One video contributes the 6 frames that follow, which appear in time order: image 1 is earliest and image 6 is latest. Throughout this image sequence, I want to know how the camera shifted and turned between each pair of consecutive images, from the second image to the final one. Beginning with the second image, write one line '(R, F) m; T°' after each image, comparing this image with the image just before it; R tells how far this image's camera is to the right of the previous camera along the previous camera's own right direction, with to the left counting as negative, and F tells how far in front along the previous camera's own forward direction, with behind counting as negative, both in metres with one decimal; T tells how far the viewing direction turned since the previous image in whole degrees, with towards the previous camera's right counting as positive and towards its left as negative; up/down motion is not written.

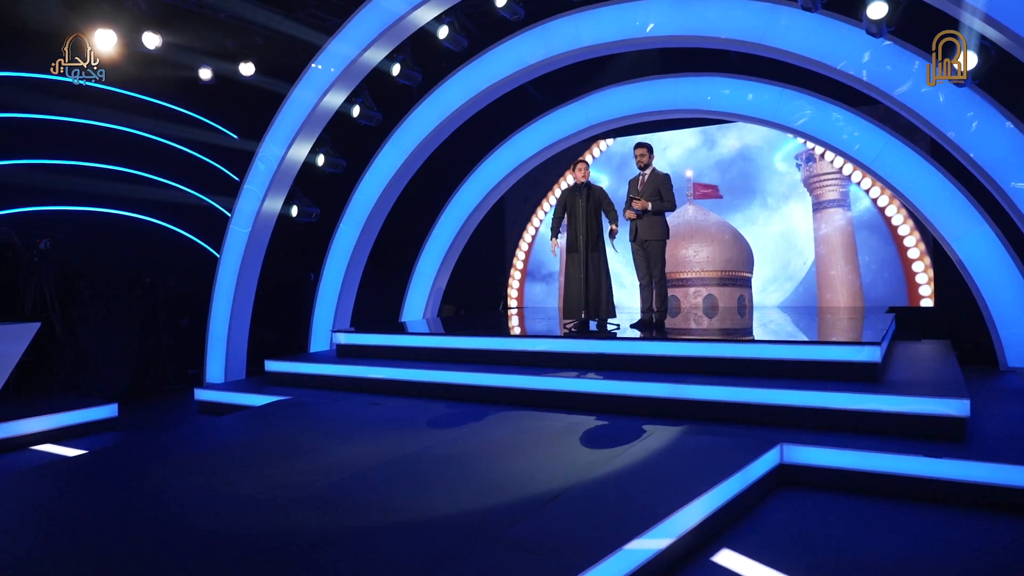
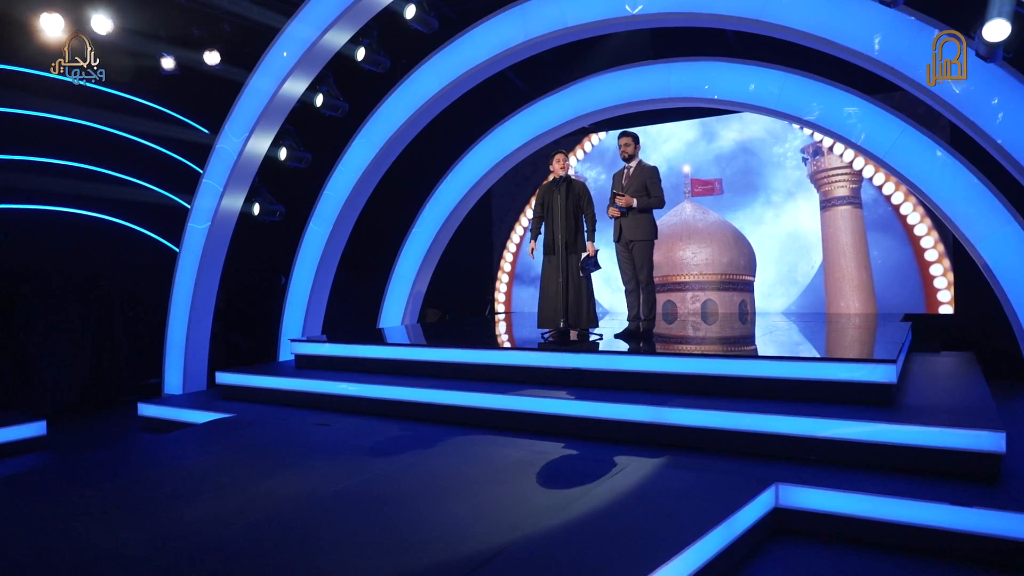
(+0.4, +0.7) m; -1°
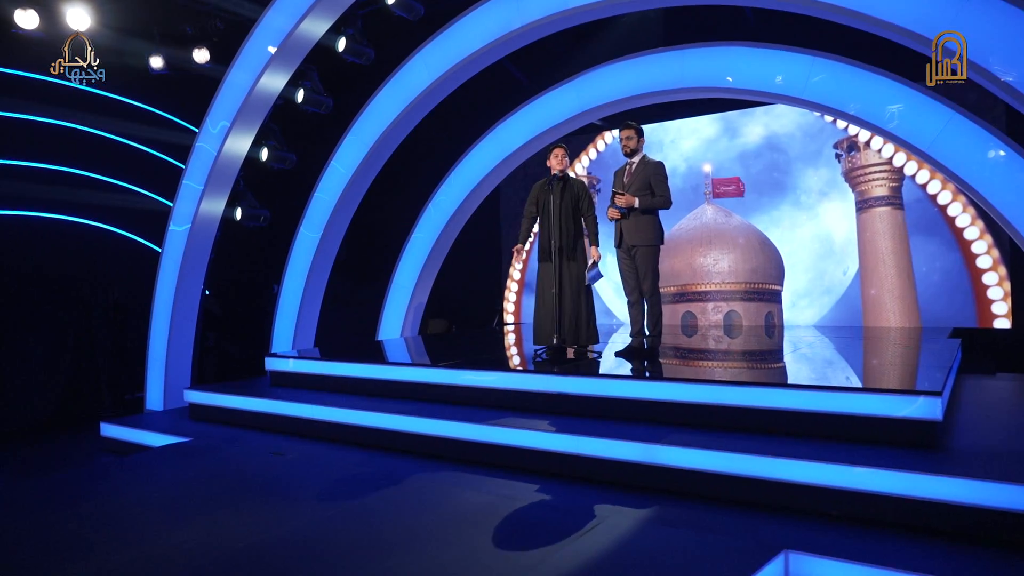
(+0.4, +0.7) m; -3°
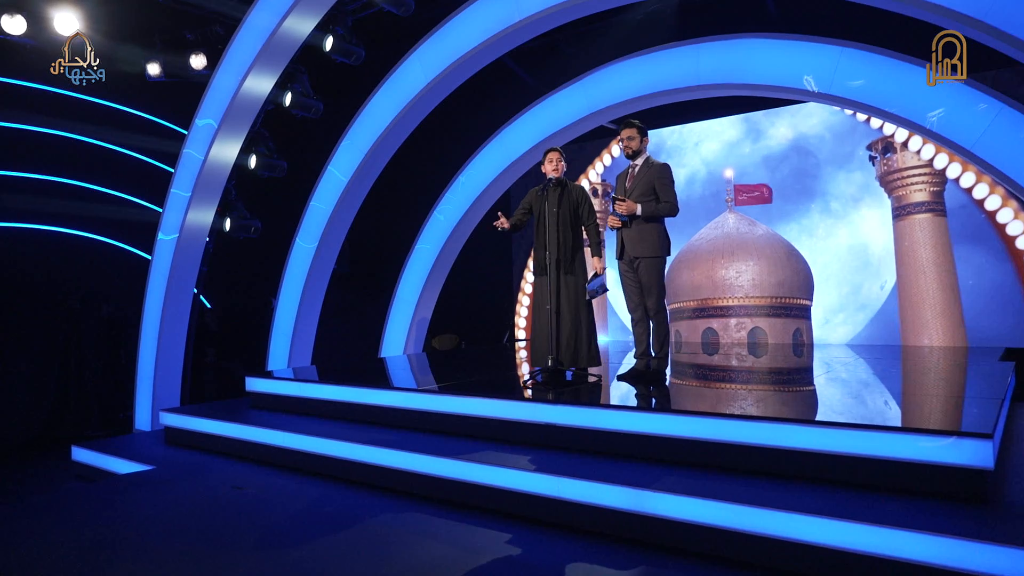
(+0.3, +0.5) m; -3°
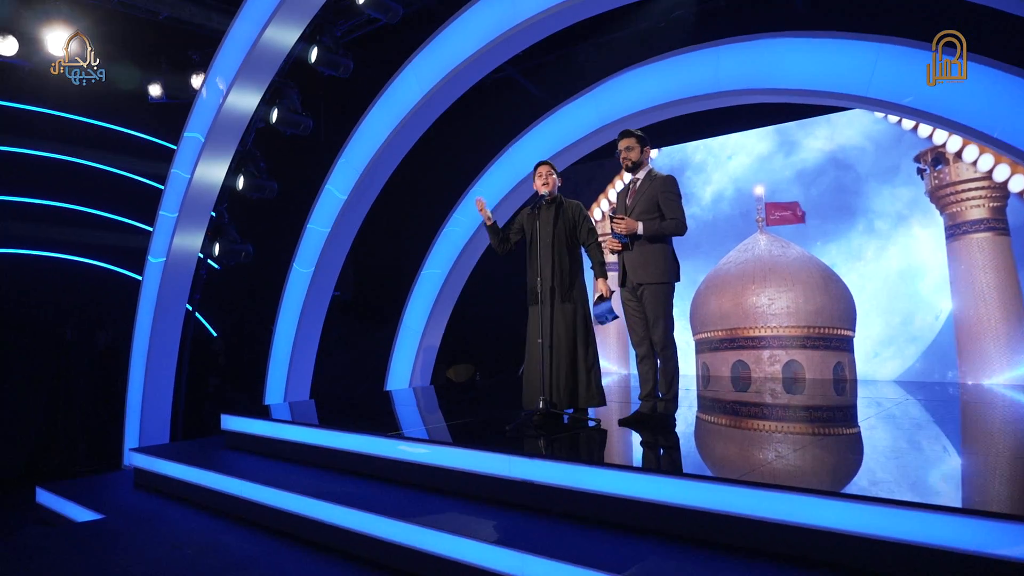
(+0.4, +0.6) m; -4°
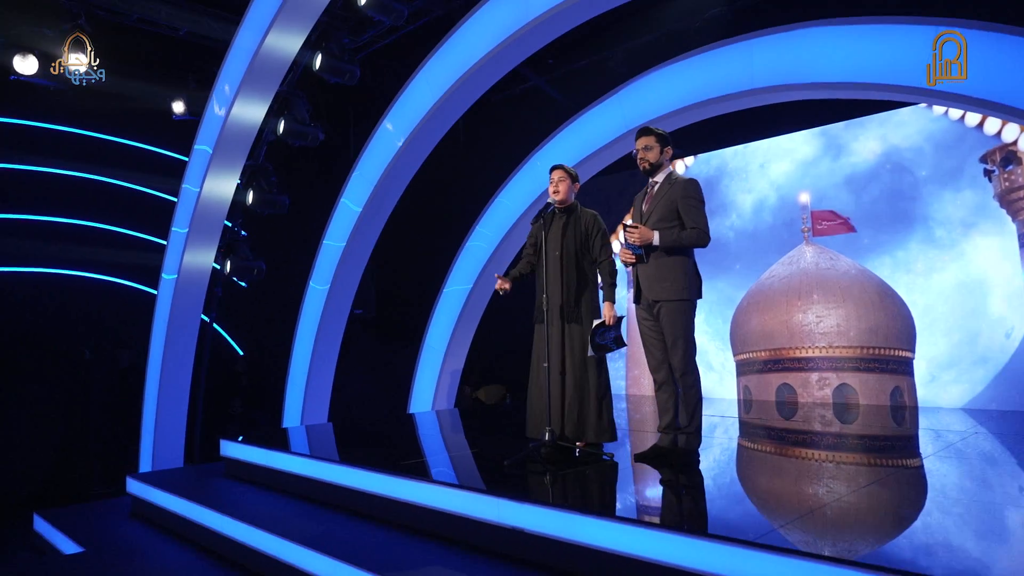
(+0.3, +0.4) m; -4°
